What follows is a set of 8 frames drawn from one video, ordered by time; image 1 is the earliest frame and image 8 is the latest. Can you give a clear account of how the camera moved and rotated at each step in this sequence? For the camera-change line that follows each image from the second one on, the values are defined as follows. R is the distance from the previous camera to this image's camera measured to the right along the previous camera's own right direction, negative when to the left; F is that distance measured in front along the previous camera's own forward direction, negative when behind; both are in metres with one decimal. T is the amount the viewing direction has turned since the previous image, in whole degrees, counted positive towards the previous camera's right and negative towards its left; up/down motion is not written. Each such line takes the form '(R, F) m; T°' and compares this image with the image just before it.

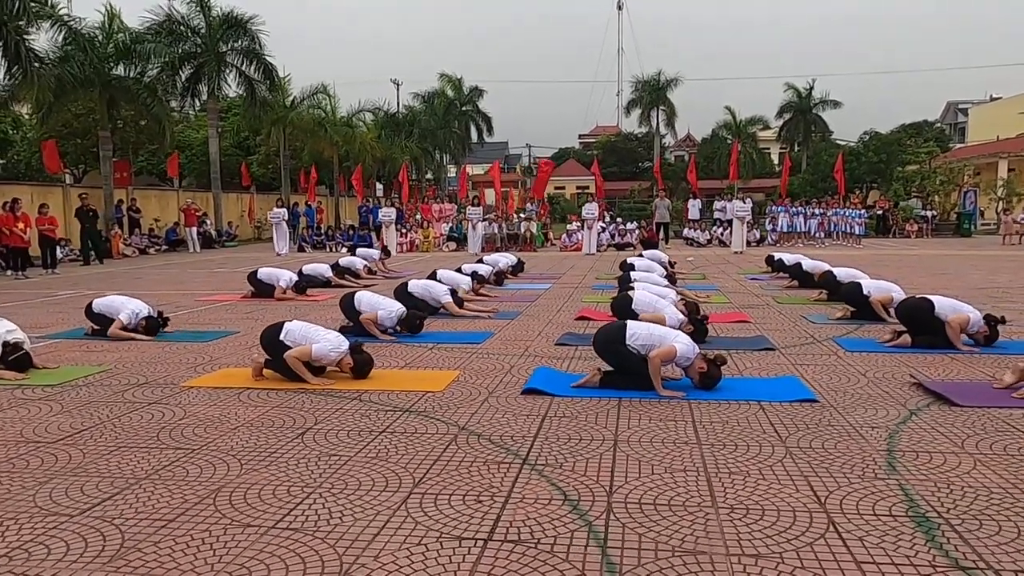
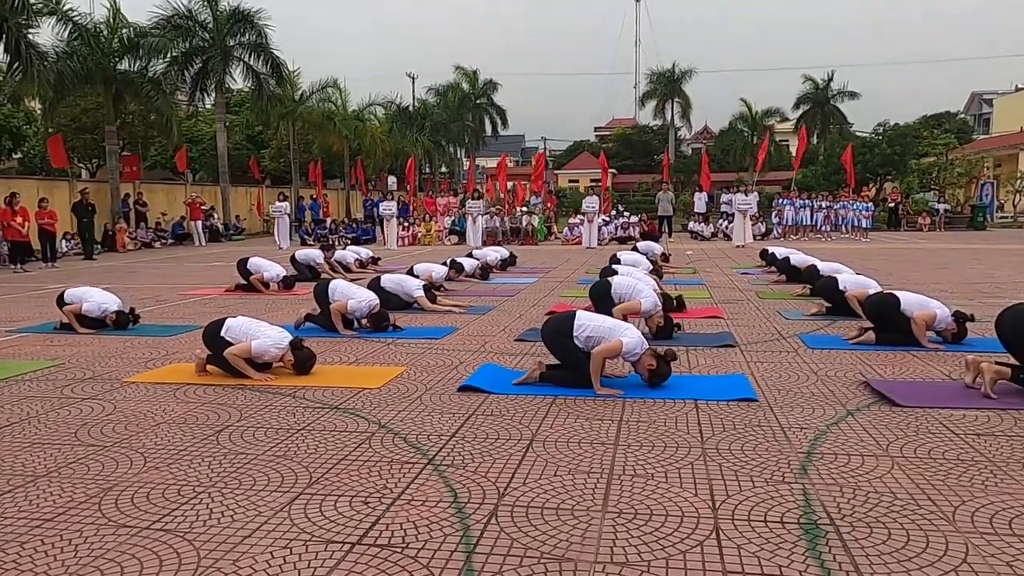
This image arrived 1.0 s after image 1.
(+0.6, +0.1) m; -2°
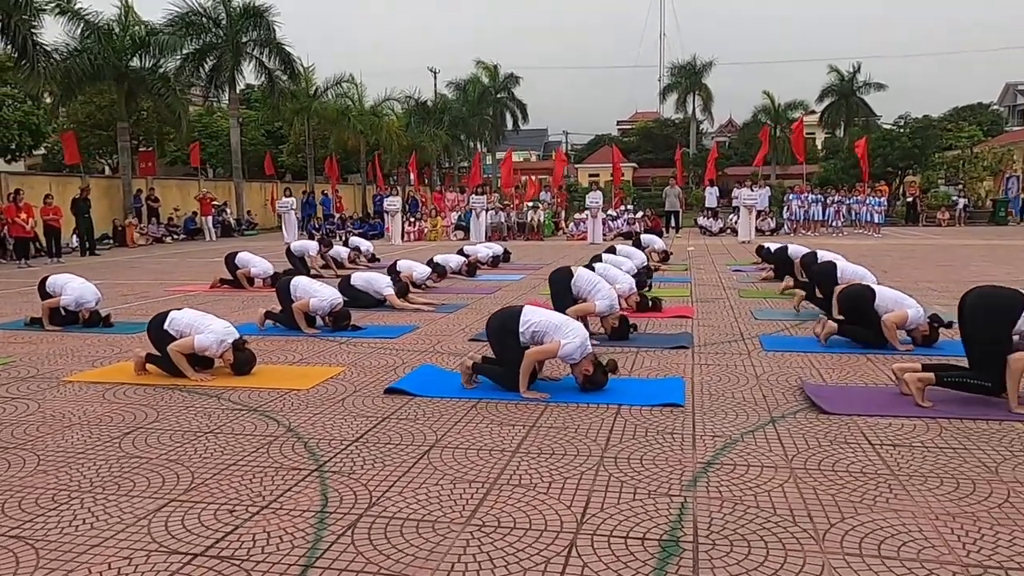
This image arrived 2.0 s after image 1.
(+0.7, +0.1) m; -2°
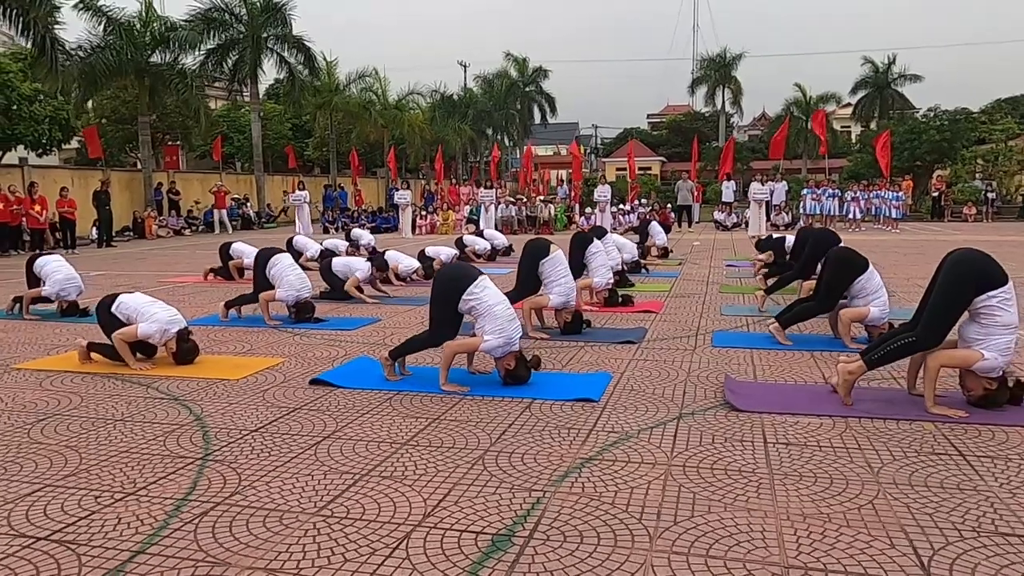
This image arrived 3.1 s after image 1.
(+0.8, 0.0) m; -3°
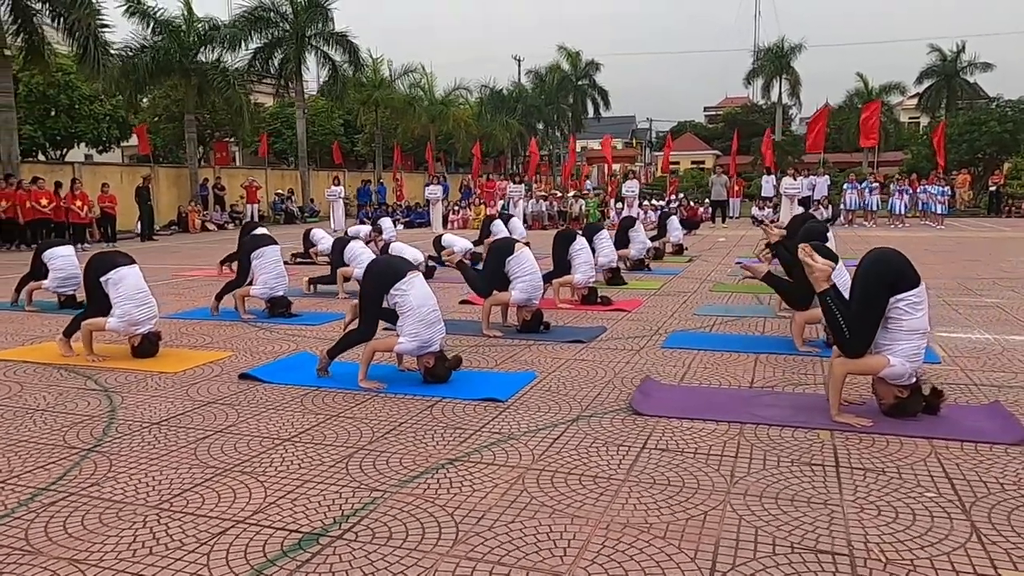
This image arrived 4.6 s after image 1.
(+1.0, 0.0) m; -5°
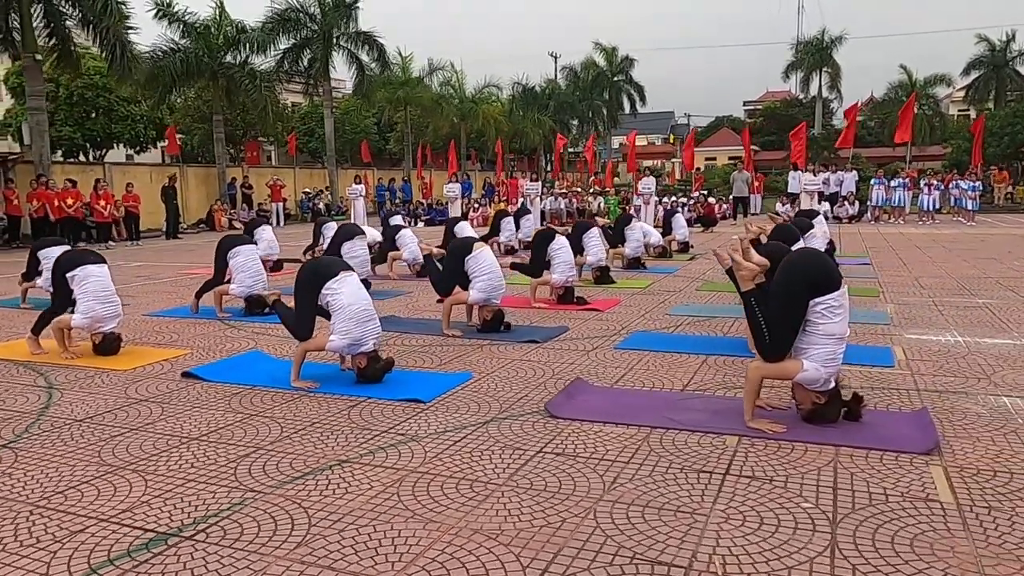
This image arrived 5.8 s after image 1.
(+0.8, +0.1) m; -3°
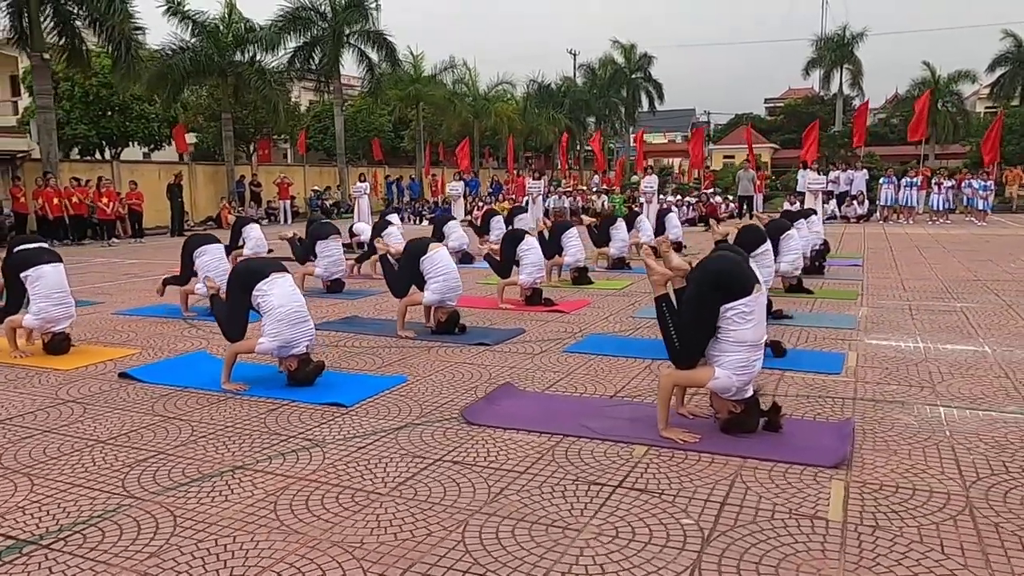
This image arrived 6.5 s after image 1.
(+0.6, +0.1) m; -2°
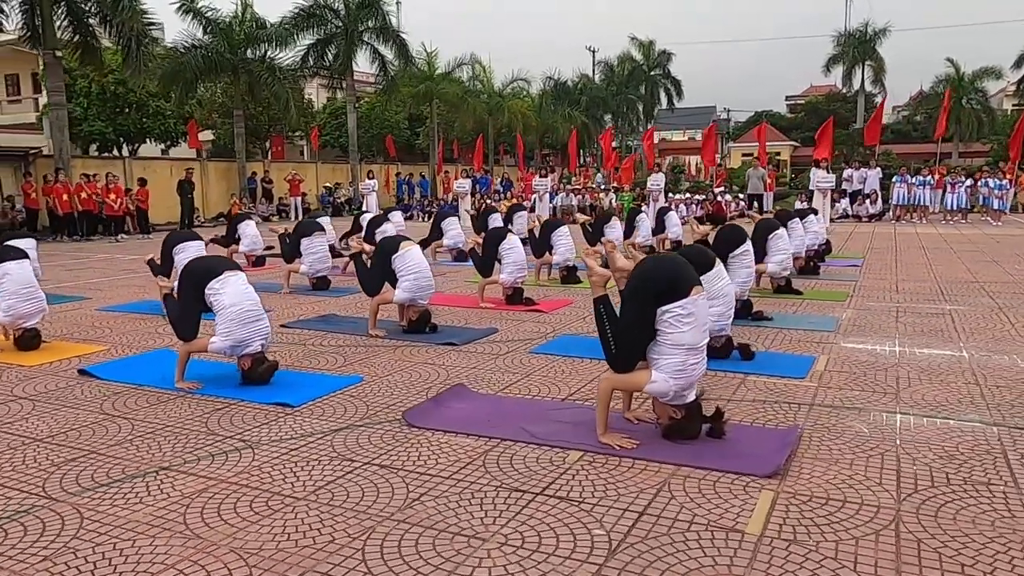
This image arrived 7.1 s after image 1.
(+0.5, +0.1) m; -2°
